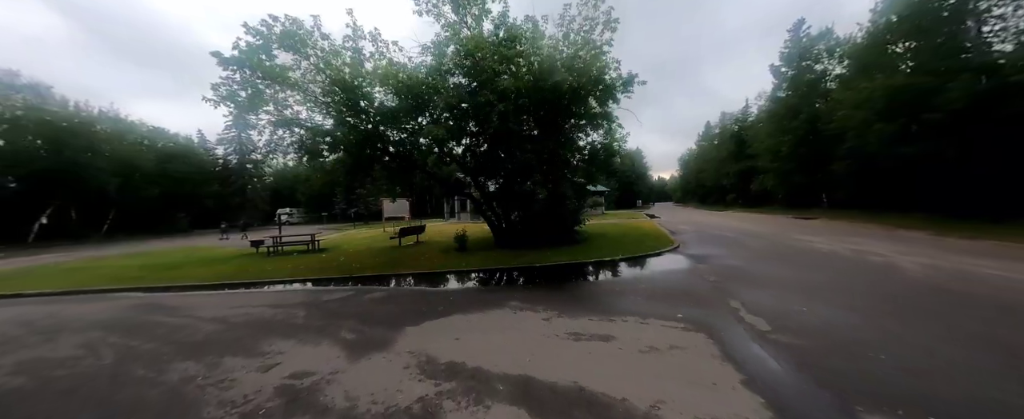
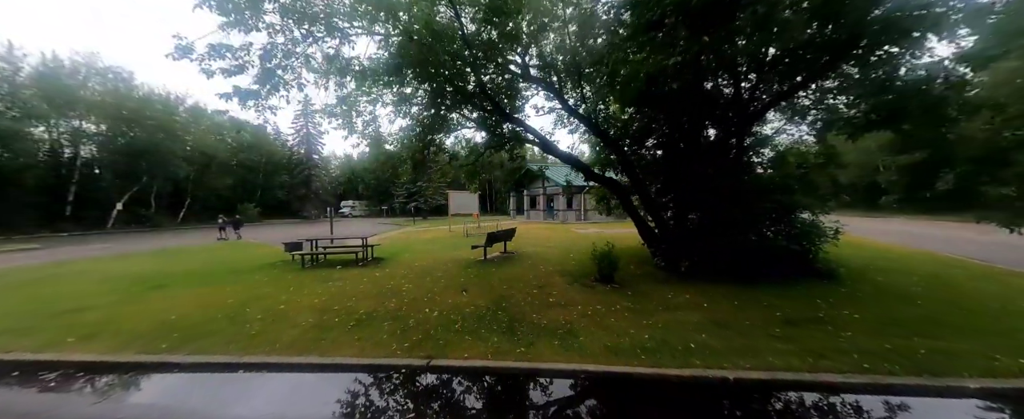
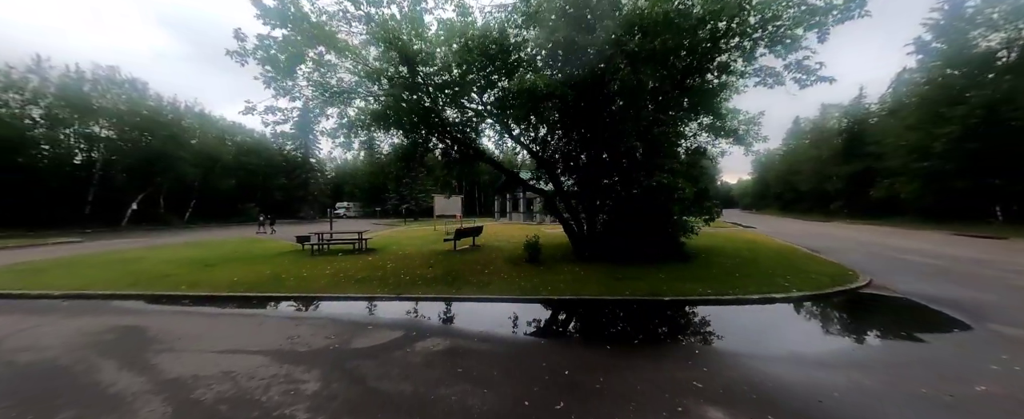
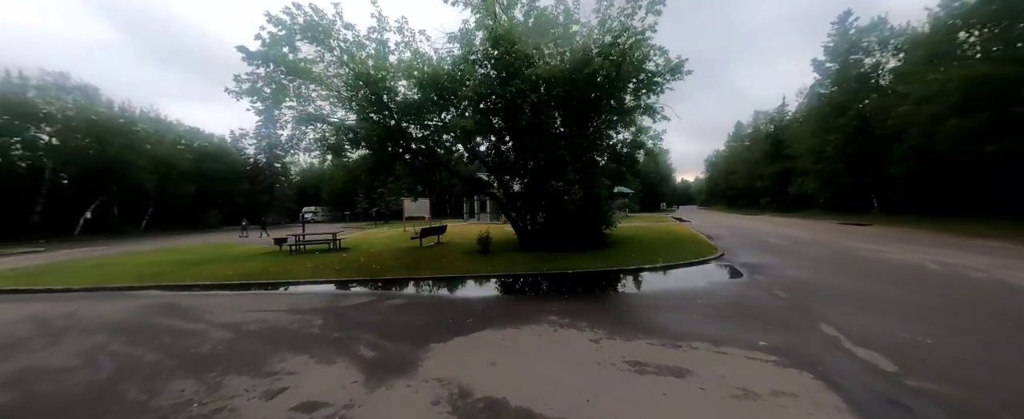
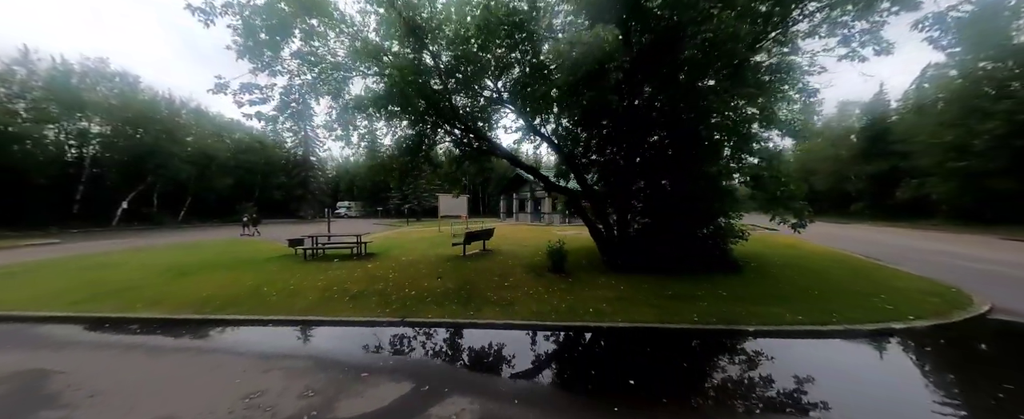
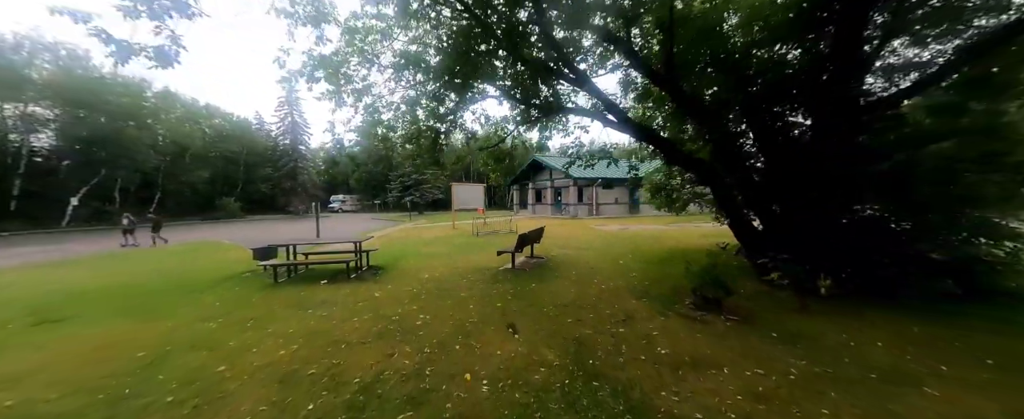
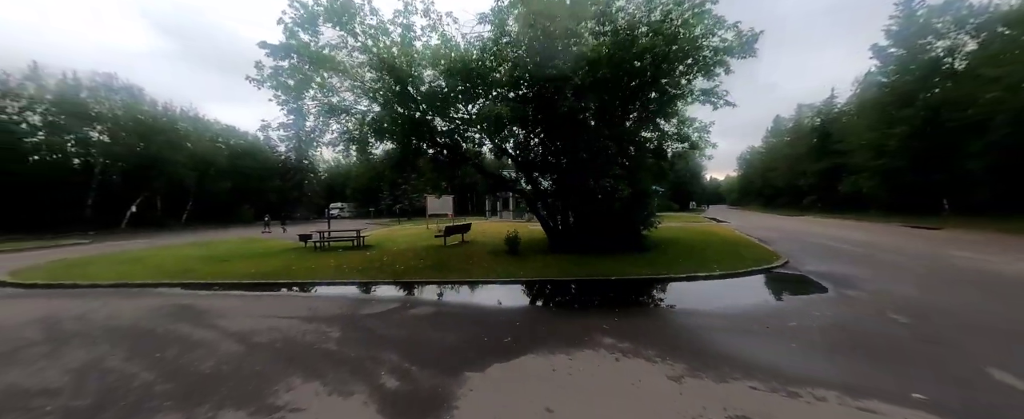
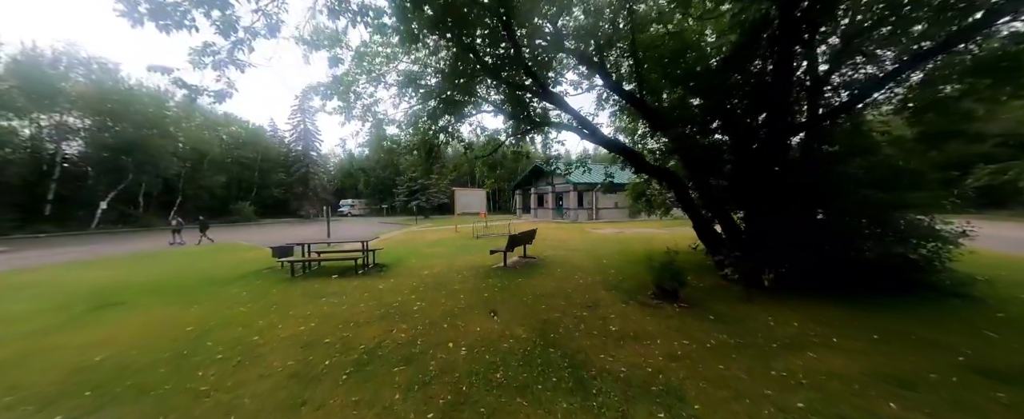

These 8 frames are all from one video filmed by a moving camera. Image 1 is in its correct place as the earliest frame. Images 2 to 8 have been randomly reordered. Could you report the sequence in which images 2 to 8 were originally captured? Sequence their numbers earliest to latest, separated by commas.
4, 7, 3, 5, 2, 8, 6
